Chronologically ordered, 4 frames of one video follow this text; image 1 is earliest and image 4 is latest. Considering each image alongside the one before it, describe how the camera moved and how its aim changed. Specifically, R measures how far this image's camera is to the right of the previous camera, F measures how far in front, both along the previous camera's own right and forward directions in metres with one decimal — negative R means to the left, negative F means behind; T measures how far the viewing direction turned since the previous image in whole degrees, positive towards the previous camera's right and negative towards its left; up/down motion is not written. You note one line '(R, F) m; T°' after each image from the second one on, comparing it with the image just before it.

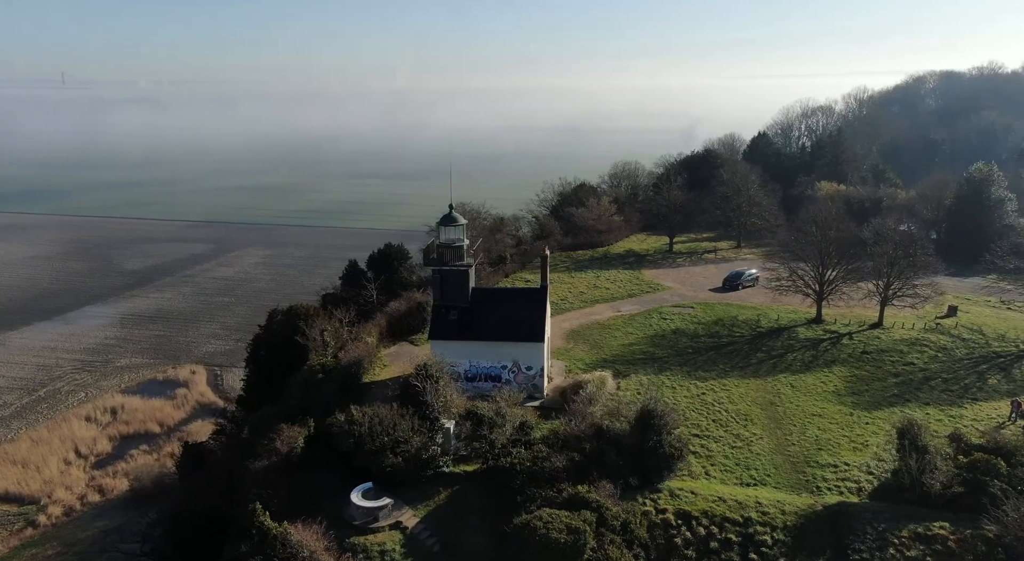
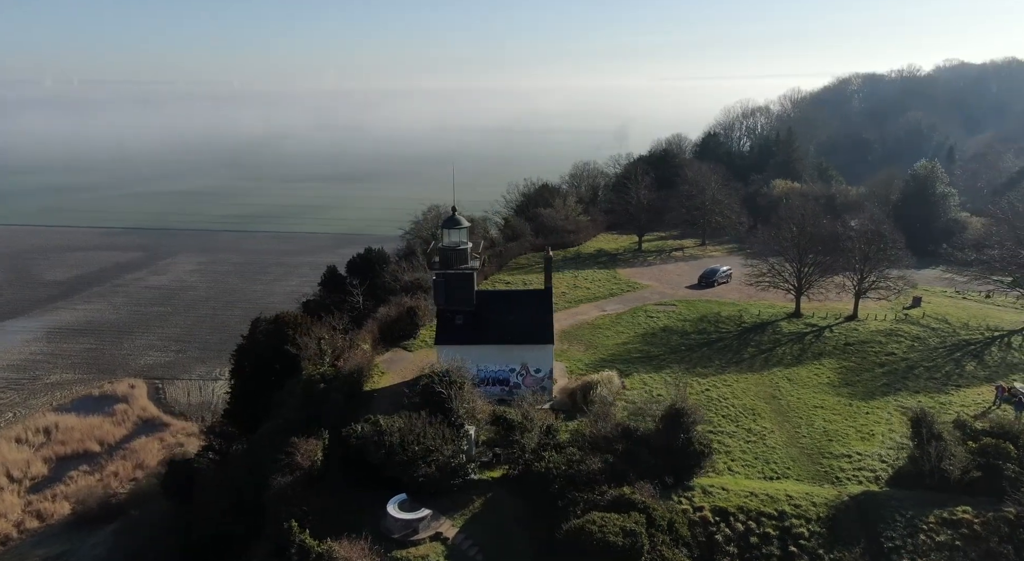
(-3.3, +0.5) m; +5°
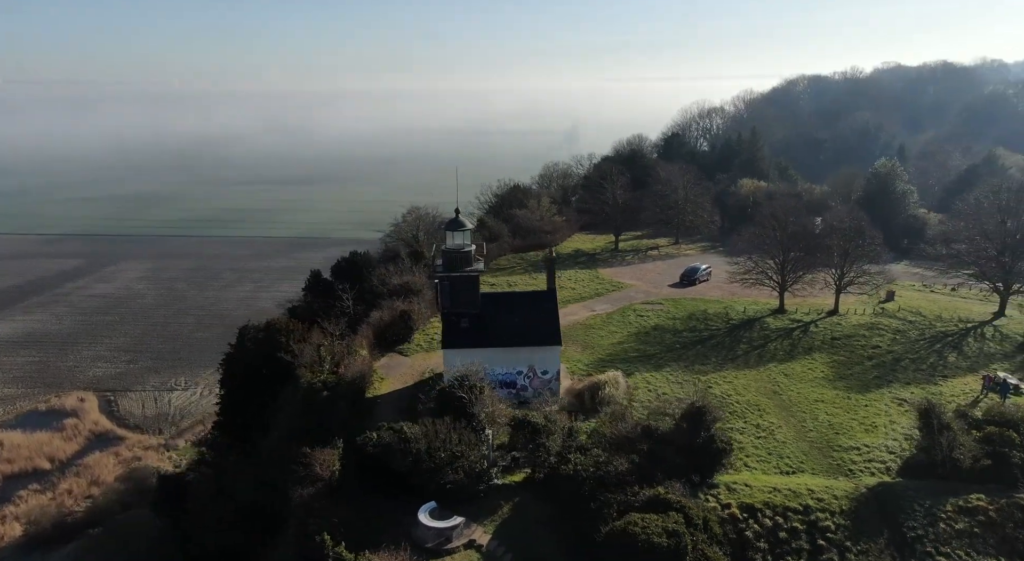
(-2.5, +0.4) m; +4°
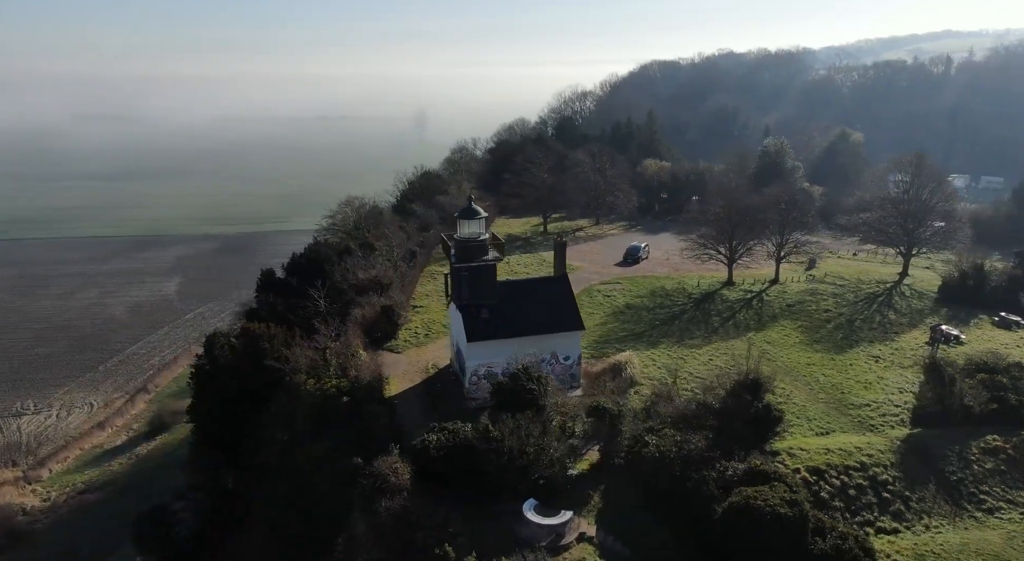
(-7.4, +1.9) m; +12°
